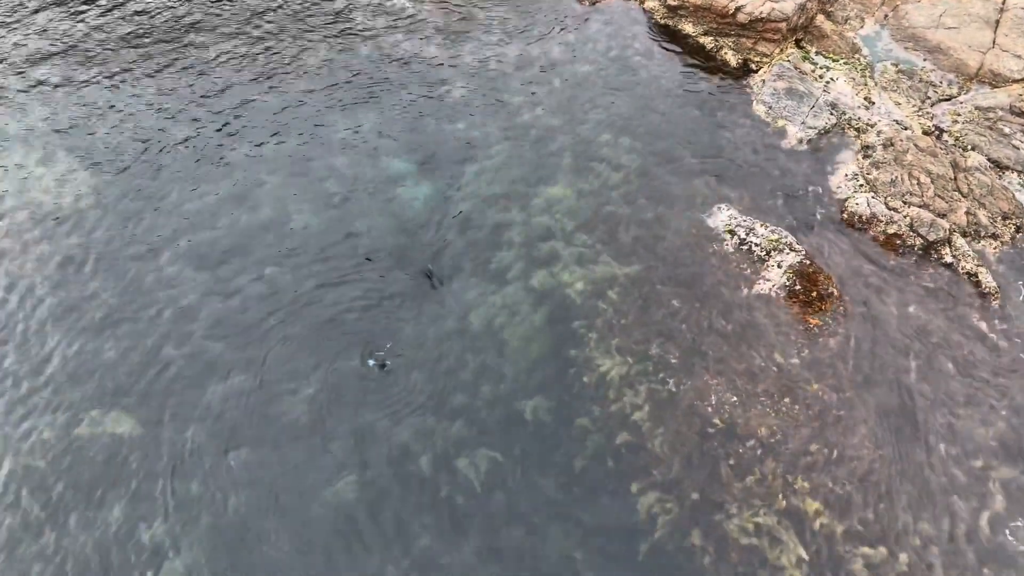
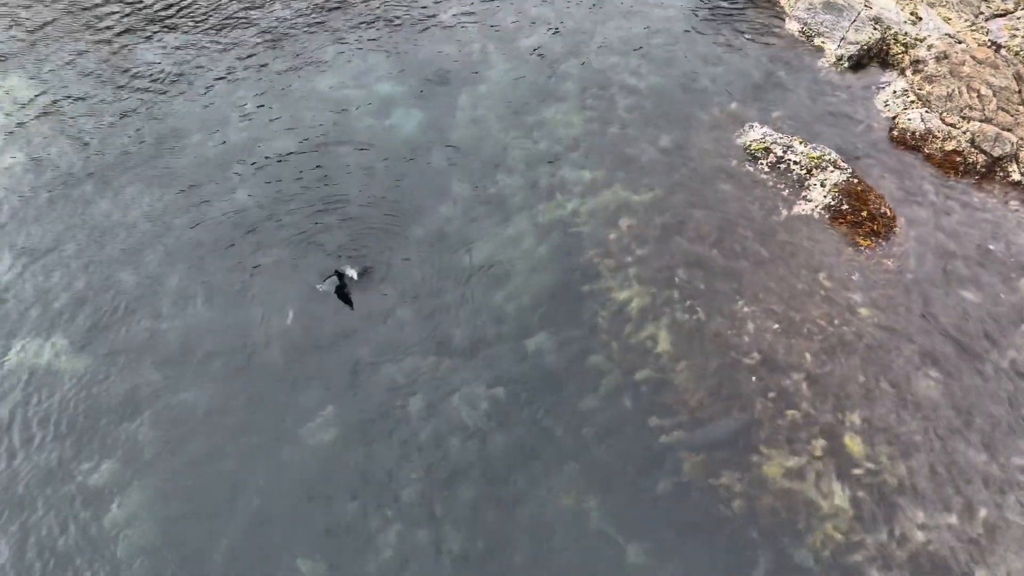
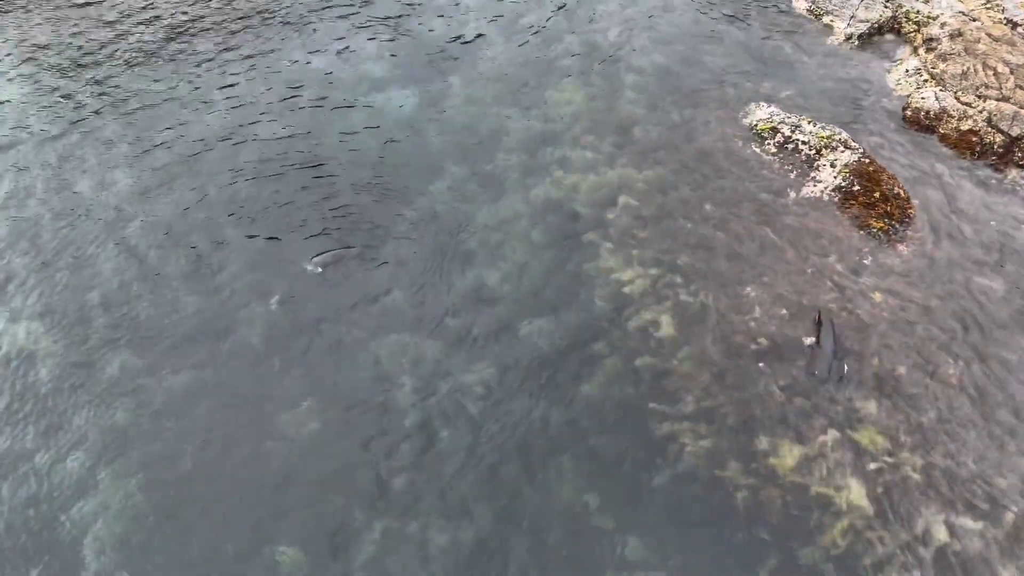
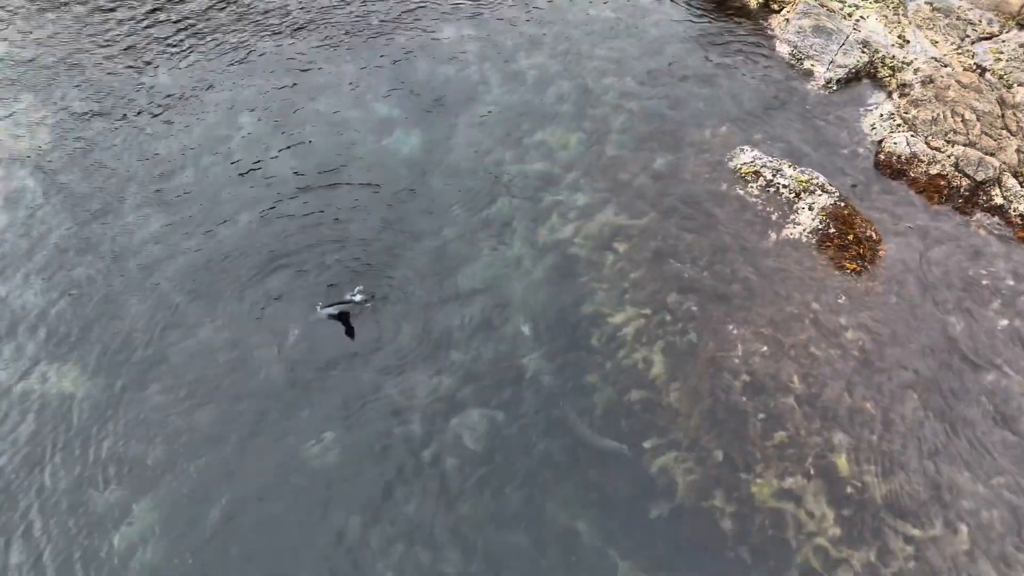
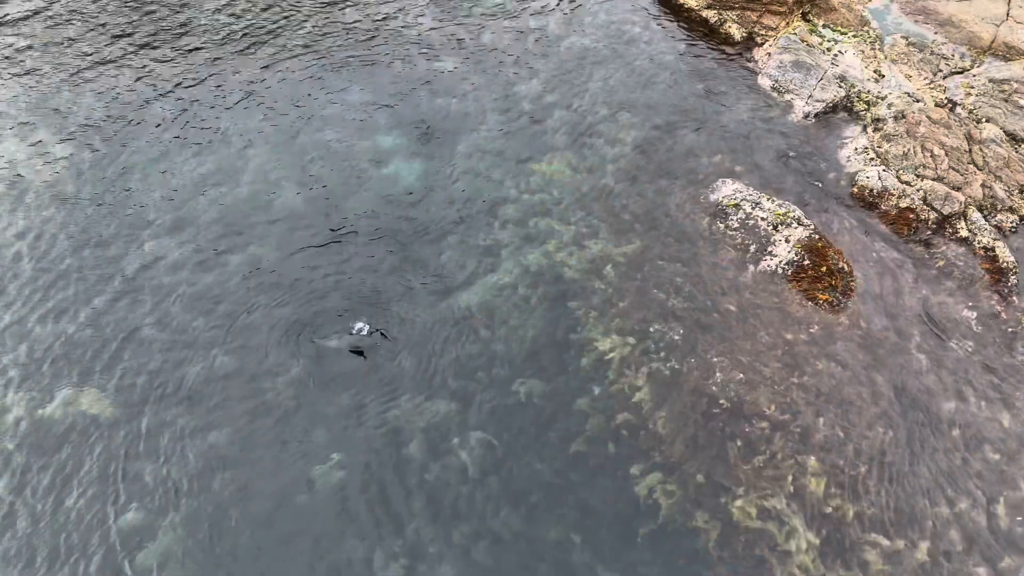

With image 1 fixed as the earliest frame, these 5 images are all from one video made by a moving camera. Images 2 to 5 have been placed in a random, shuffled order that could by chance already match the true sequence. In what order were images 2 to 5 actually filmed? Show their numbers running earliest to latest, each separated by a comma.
5, 4, 2, 3
